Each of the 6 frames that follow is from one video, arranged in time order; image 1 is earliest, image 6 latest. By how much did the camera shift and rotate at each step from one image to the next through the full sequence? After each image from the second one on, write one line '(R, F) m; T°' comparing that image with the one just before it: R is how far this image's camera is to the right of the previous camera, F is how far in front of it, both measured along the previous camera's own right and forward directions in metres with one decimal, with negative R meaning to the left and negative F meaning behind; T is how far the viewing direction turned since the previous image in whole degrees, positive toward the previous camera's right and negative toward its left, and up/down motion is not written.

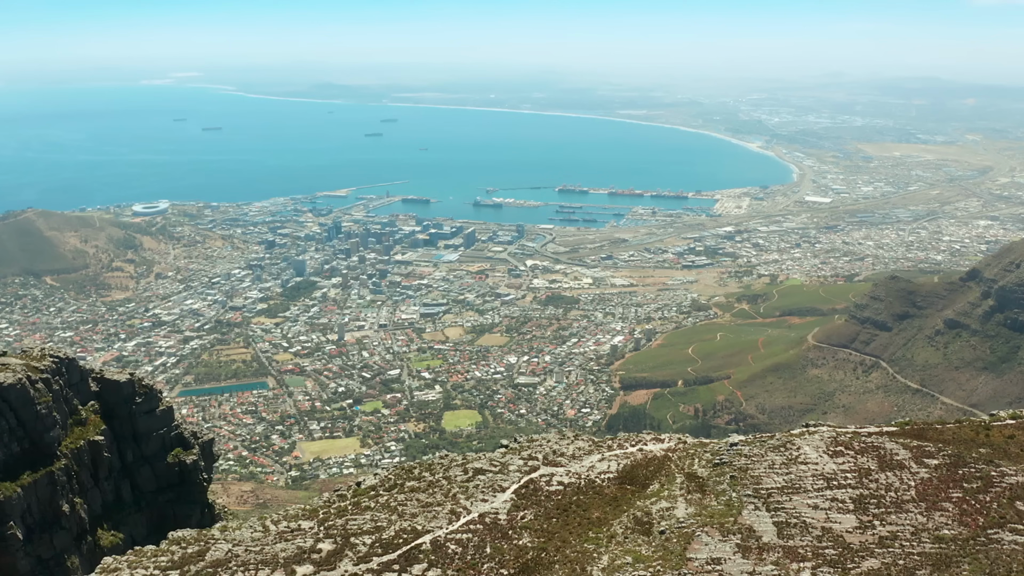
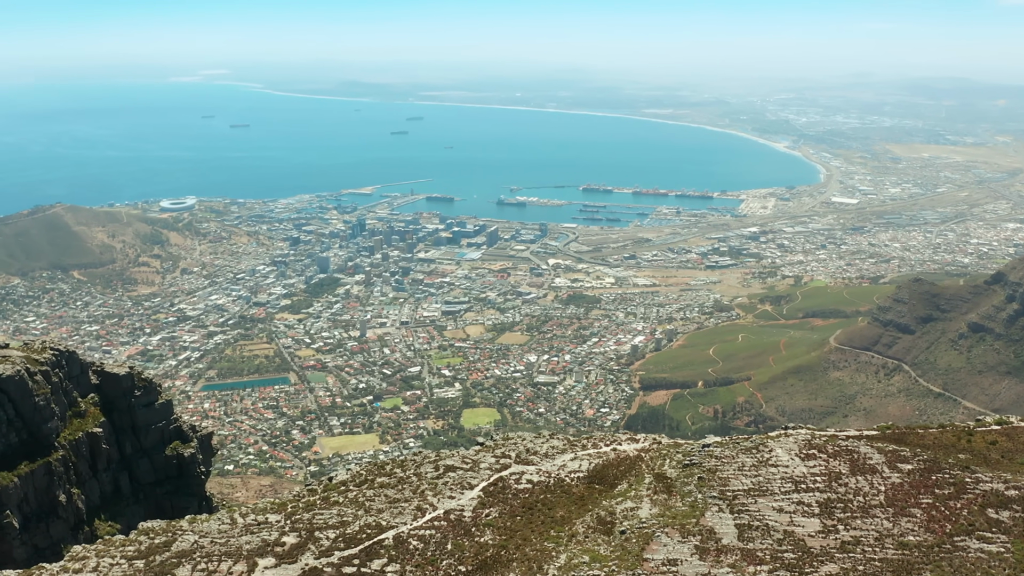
(+1.4, 0.0) m; -2°
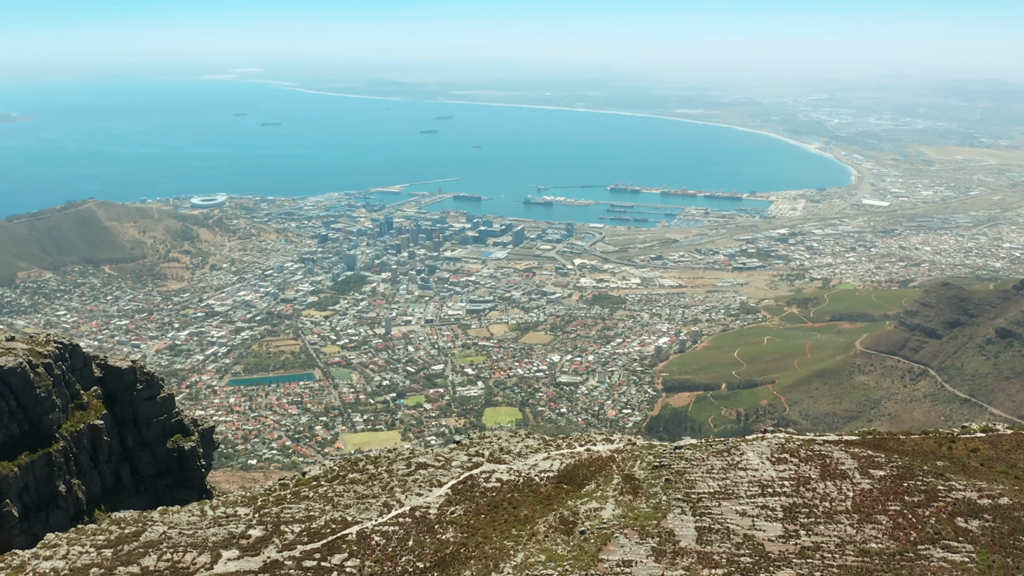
(+1.5, 0.0) m; -2°
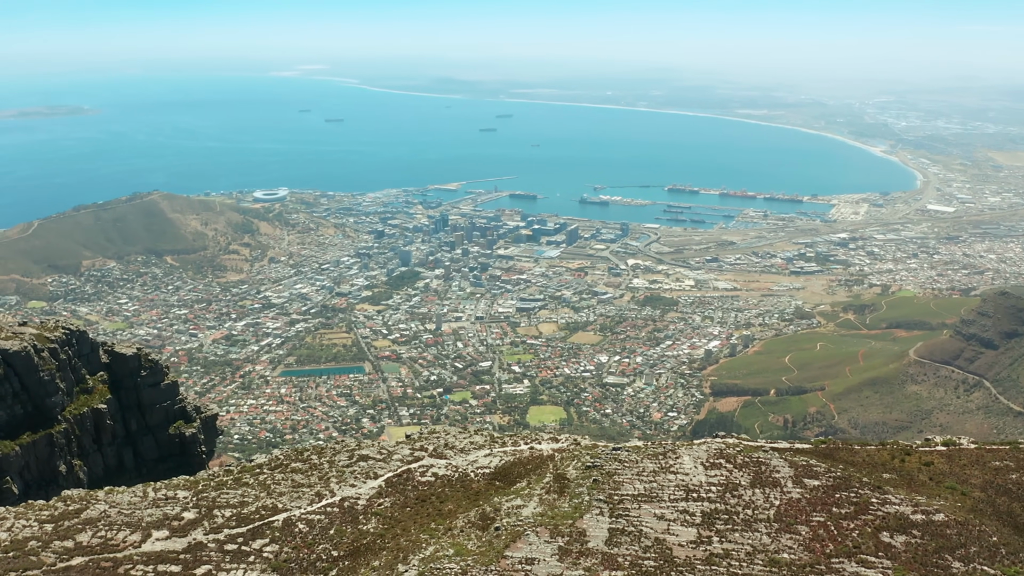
(+3.1, -0.1) m; -4°
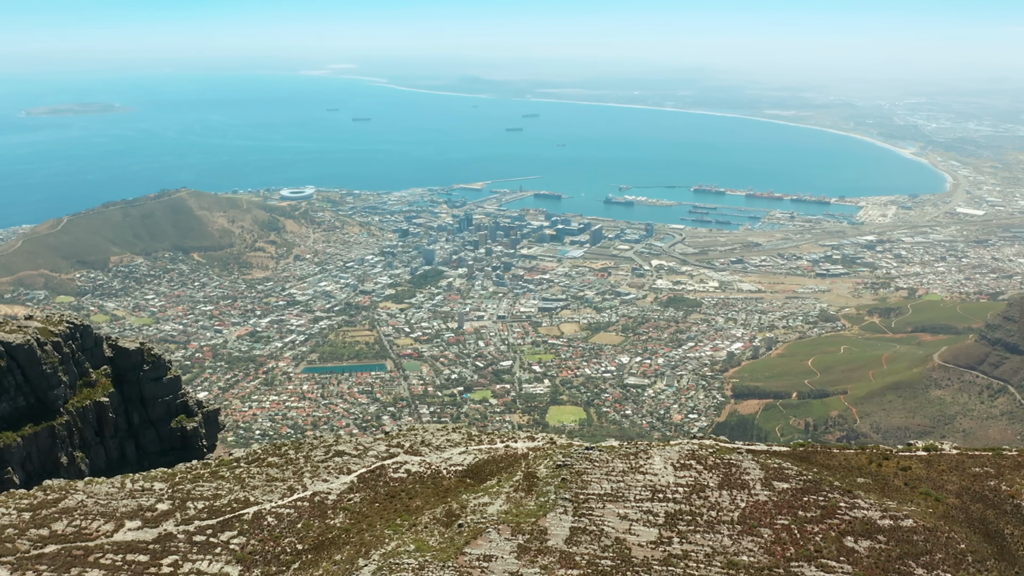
(+1.3, -0.1) m; -2°
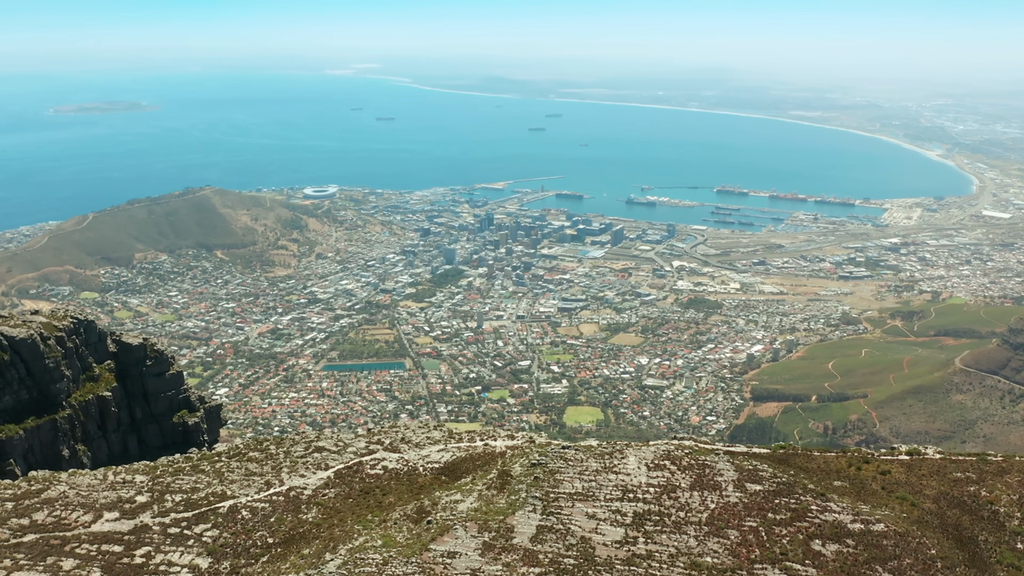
(+1.2, -0.1) m; -1°
